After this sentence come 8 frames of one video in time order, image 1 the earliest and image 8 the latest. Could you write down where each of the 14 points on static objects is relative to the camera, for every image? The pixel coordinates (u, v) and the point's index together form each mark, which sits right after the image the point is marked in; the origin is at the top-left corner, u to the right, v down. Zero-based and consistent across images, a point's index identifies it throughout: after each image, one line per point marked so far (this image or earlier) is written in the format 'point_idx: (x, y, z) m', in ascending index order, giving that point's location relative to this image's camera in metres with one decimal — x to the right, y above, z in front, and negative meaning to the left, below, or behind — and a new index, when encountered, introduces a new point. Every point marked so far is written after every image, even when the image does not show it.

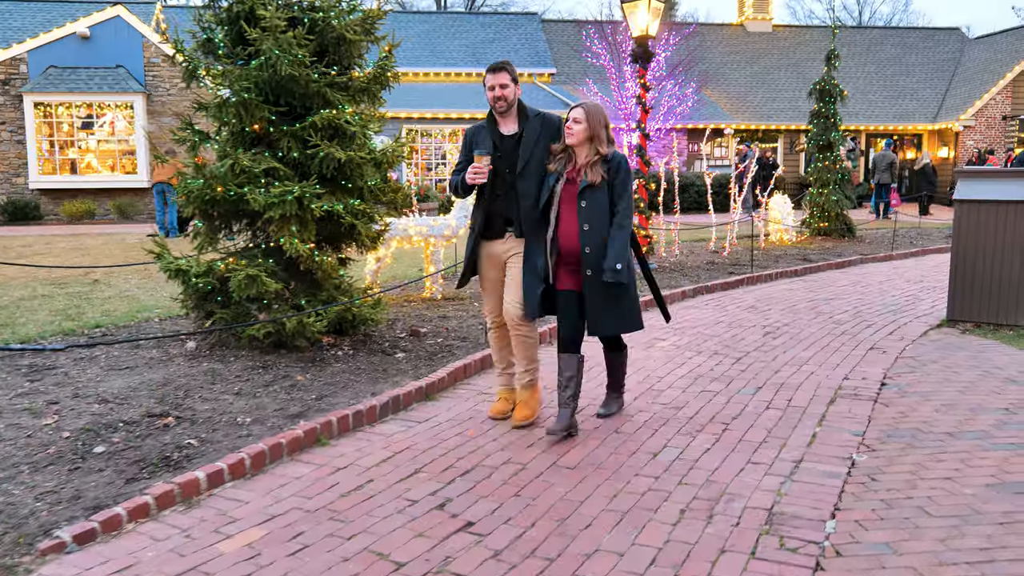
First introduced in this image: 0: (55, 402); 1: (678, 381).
0: (-2.0, -0.5, +4.7) m
1: (+0.9, -0.5, +5.3) m
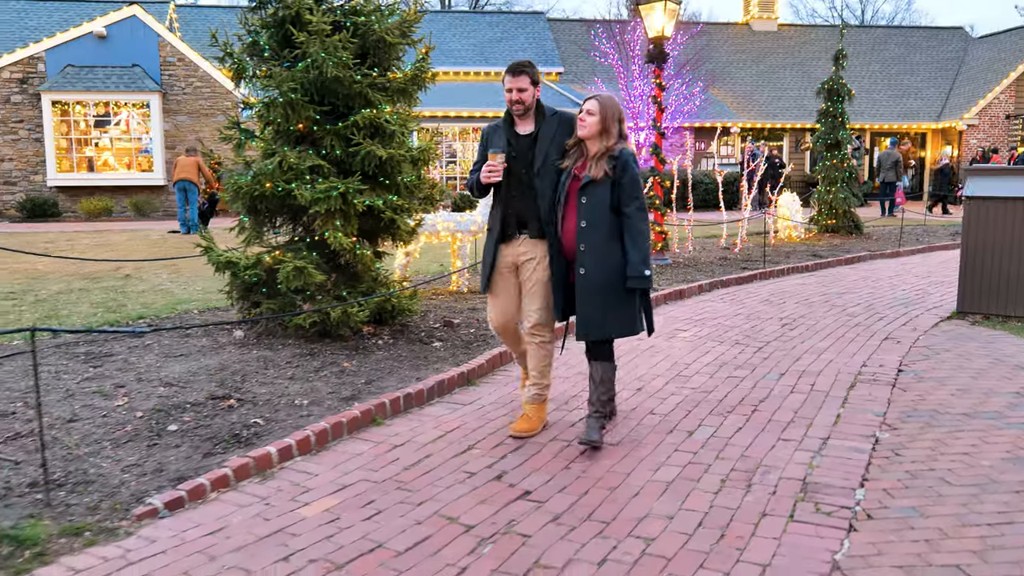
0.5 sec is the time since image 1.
0: (-1.8, -0.4, +5.0) m
1: (+1.0, -0.4, +5.6) m
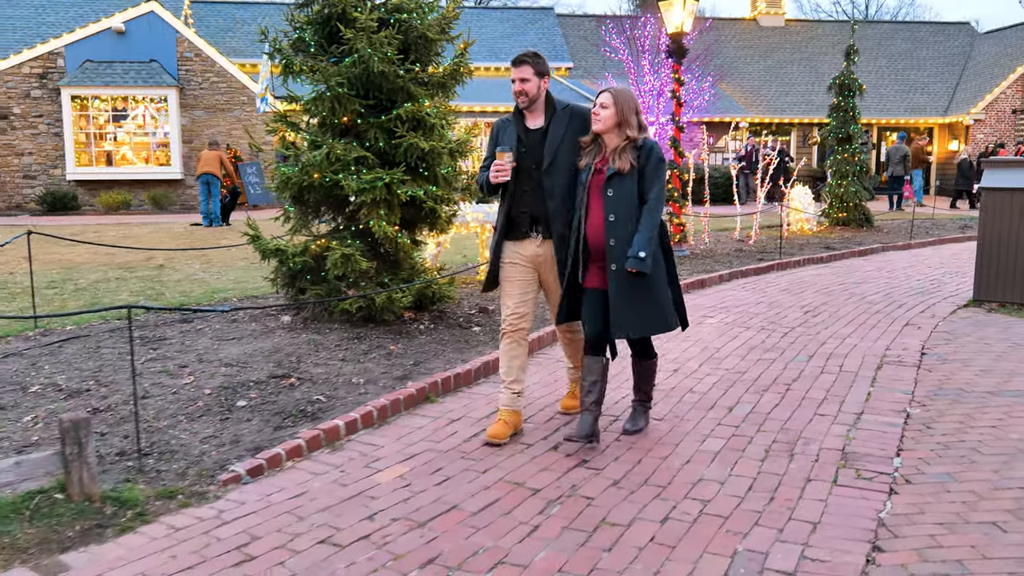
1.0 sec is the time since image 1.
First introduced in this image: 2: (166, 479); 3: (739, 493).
0: (-1.6, -0.4, +5.2) m
1: (+1.3, -0.3, +5.9) m
2: (-1.2, -0.7, +3.7) m
3: (+0.8, -0.7, +3.5) m
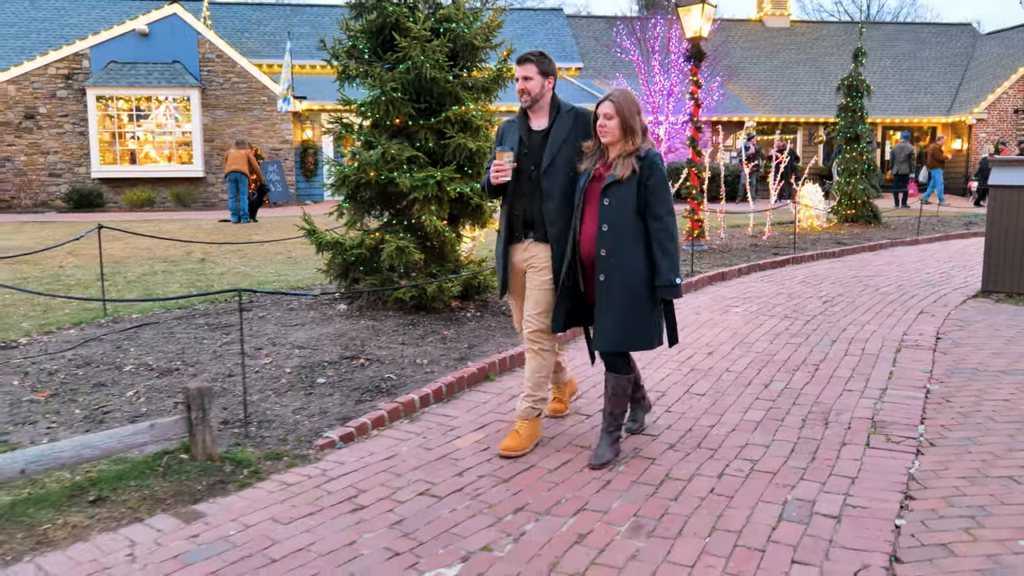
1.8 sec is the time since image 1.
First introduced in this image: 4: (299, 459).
0: (-1.3, -0.3, +5.7) m
1: (+1.5, -0.3, +6.3) m
2: (-1.0, -0.6, +4.1) m
3: (+1.0, -0.6, +3.9) m
4: (-0.8, -0.7, +4.0) m
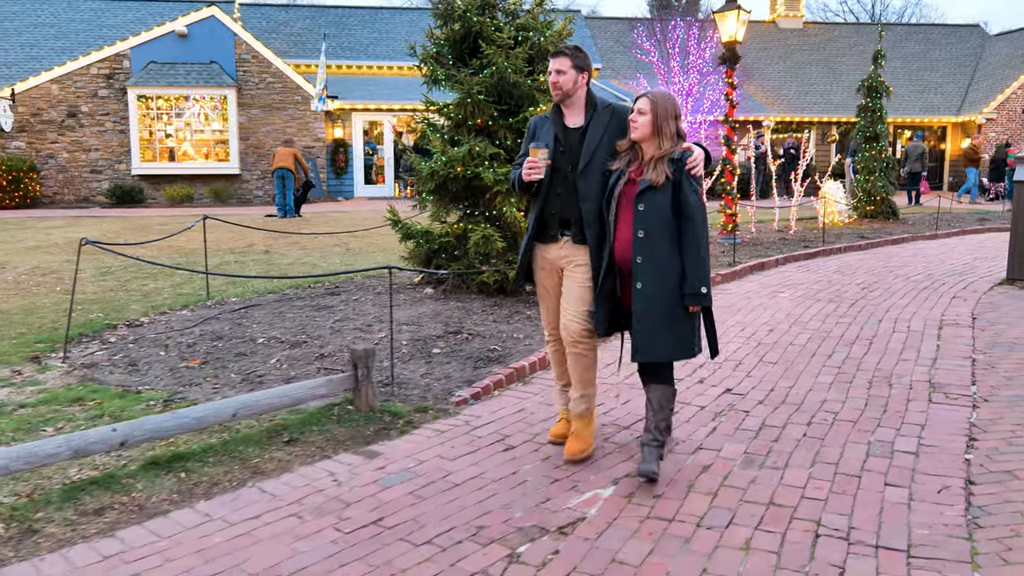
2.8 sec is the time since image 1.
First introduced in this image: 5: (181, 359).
0: (-0.8, -0.2, +6.3) m
1: (+2.0, -0.2, +7.0) m
2: (-0.5, -0.5, +4.8) m
3: (+1.5, -0.5, +4.6) m
4: (-0.3, -0.6, +4.7) m
5: (-1.8, -0.4, +5.7) m
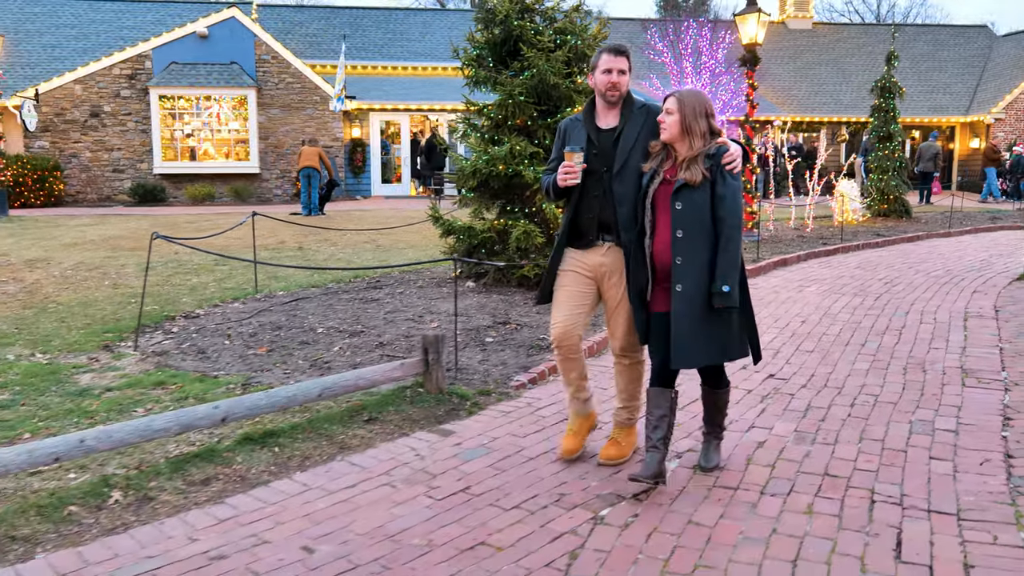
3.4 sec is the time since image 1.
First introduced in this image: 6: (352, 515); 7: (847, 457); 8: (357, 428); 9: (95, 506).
0: (-0.5, -0.2, +6.6) m
1: (+2.3, -0.1, +7.3) m
2: (-0.2, -0.5, +5.1) m
3: (+1.8, -0.5, +4.9) m
4: (0.0, -0.5, +5.0) m
5: (-1.5, -0.3, +6.0) m
6: (-0.5, -0.8, +3.5) m
7: (+1.3, -0.6, +4.0) m
8: (-0.7, -0.6, +4.4) m
9: (-1.4, -0.8, +3.6) m
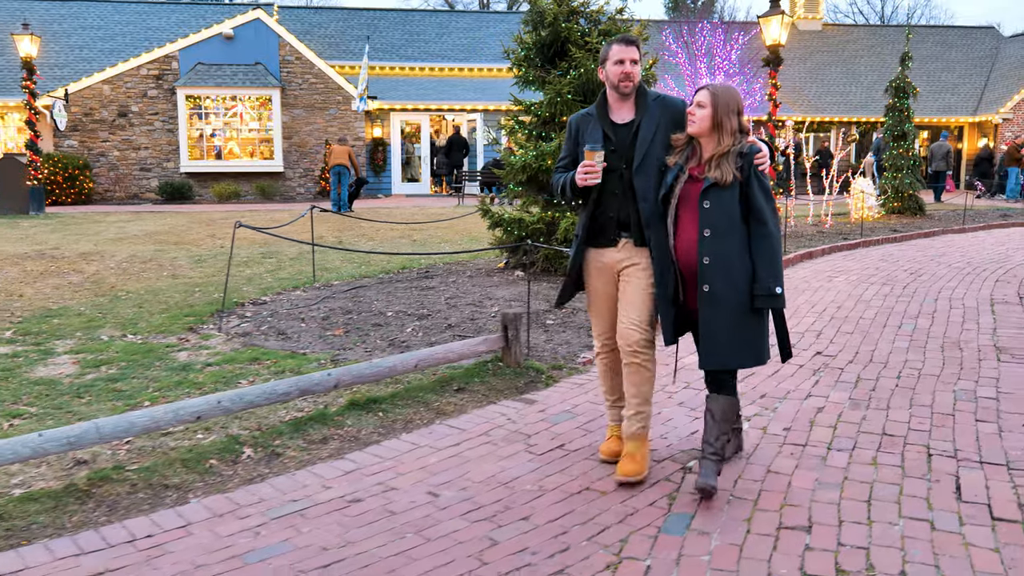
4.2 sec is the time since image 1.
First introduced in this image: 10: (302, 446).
0: (-0.2, -0.1, +7.0) m
1: (+2.7, -0.1, +7.7) m
2: (+0.2, -0.4, +5.5) m
3: (+2.1, -0.4, +5.3) m
4: (+0.3, -0.4, +5.4) m
5: (-1.1, -0.2, +6.4) m
6: (-0.2, -0.7, +3.9) m
7: (+1.6, -0.5, +4.4) m
8: (-0.3, -0.5, +4.8) m
9: (-1.1, -0.7, +4.0) m
10: (-0.8, -0.6, +4.2) m
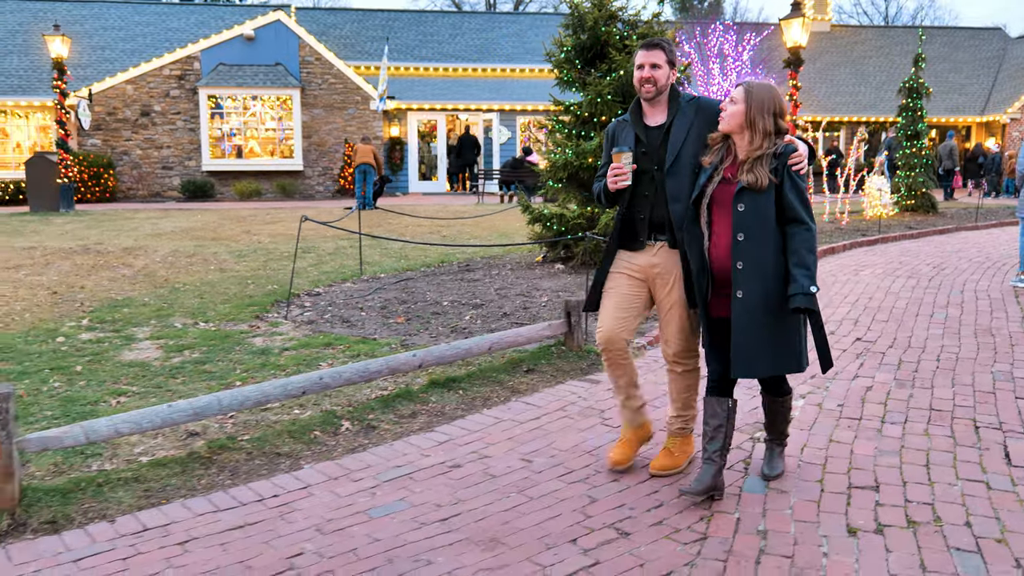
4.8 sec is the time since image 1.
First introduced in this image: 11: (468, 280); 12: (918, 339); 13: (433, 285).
0: (+0.1, 0.0, +7.4) m
1: (+3.0, 0.0, +8.0) m
2: (+0.5, -0.3, +5.9) m
3: (+2.5, -0.3, +5.6) m
4: (+0.6, -0.4, +5.7) m
5: (-0.8, -0.2, +6.7) m
6: (+0.1, -0.6, +4.3) m
7: (+1.9, -0.5, +4.7) m
8: (0.0, -0.4, +5.1) m
9: (-0.8, -0.6, +4.4) m
10: (-0.5, -0.6, +4.5) m
11: (-0.3, +0.1, +8.0) m
12: (+2.3, -0.3, +5.9) m
13: (-0.6, 0.0, +7.8) m
